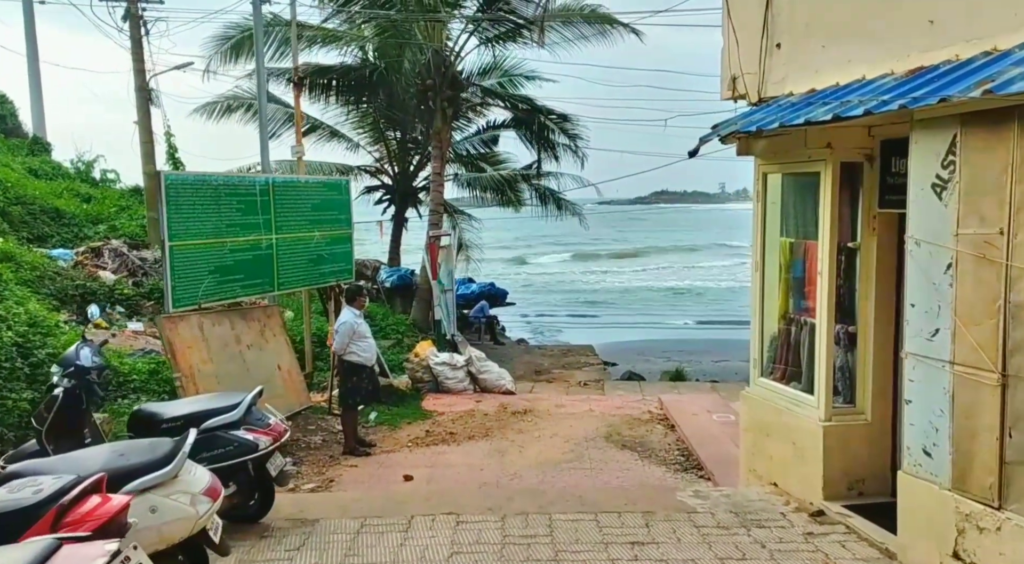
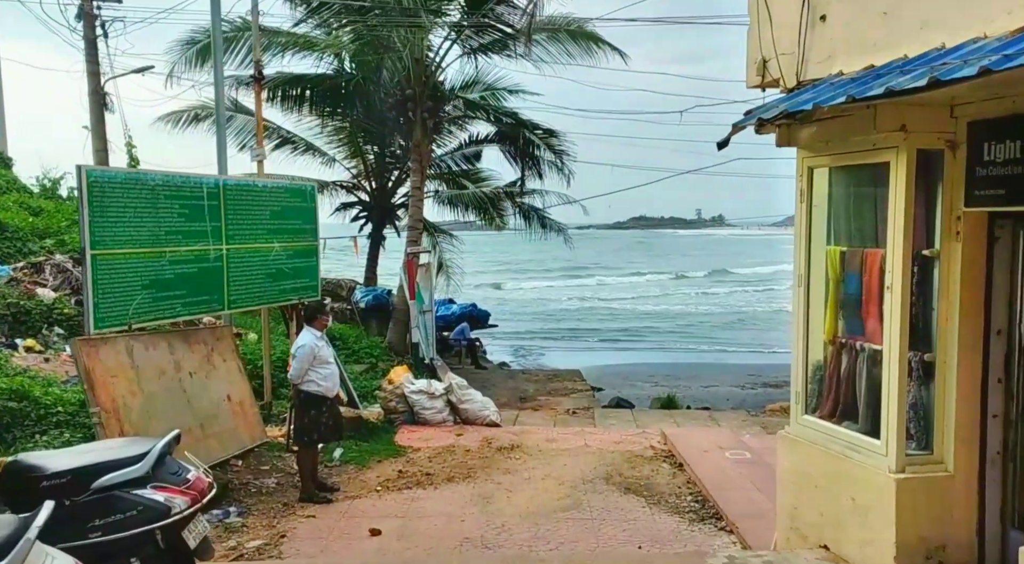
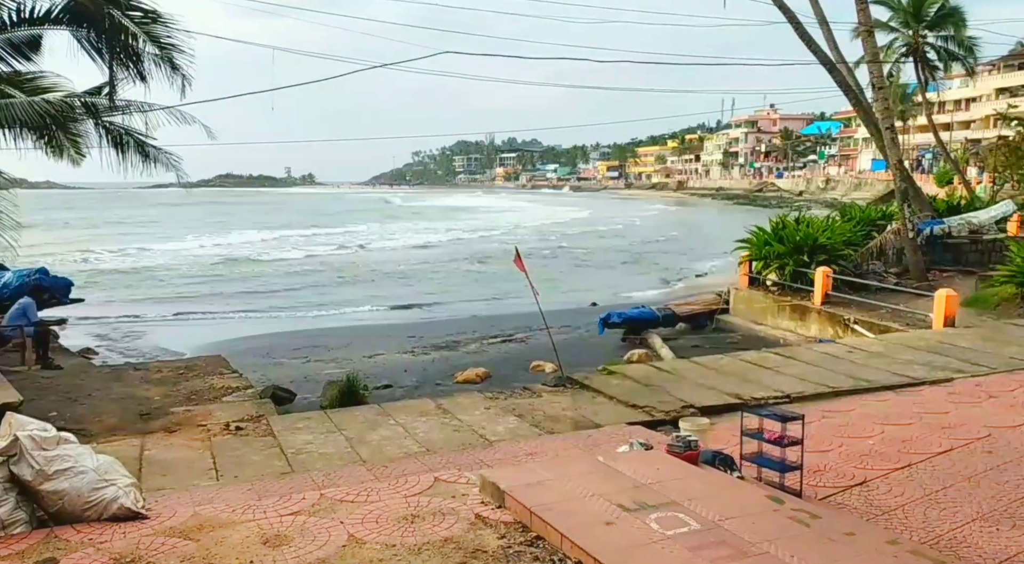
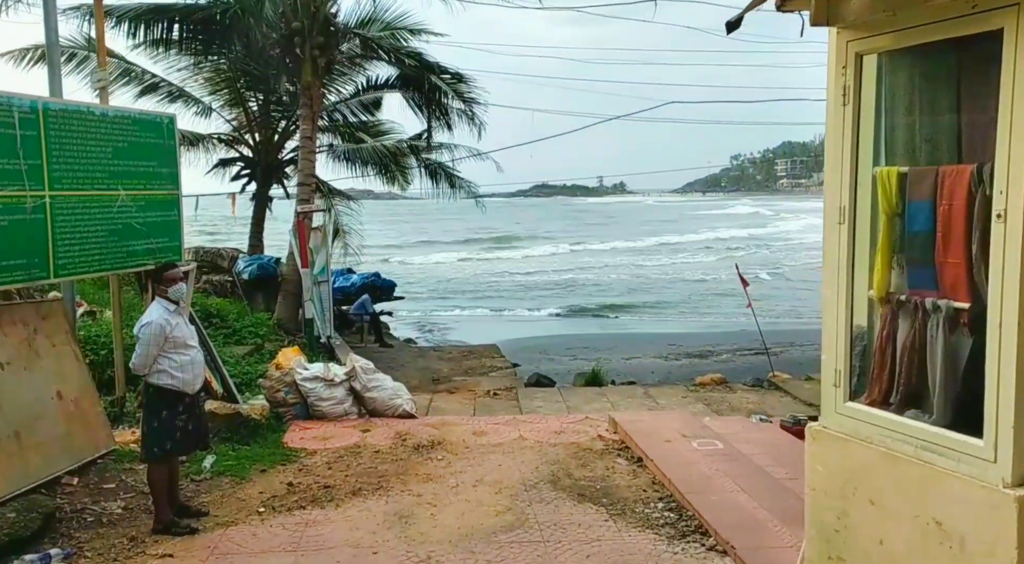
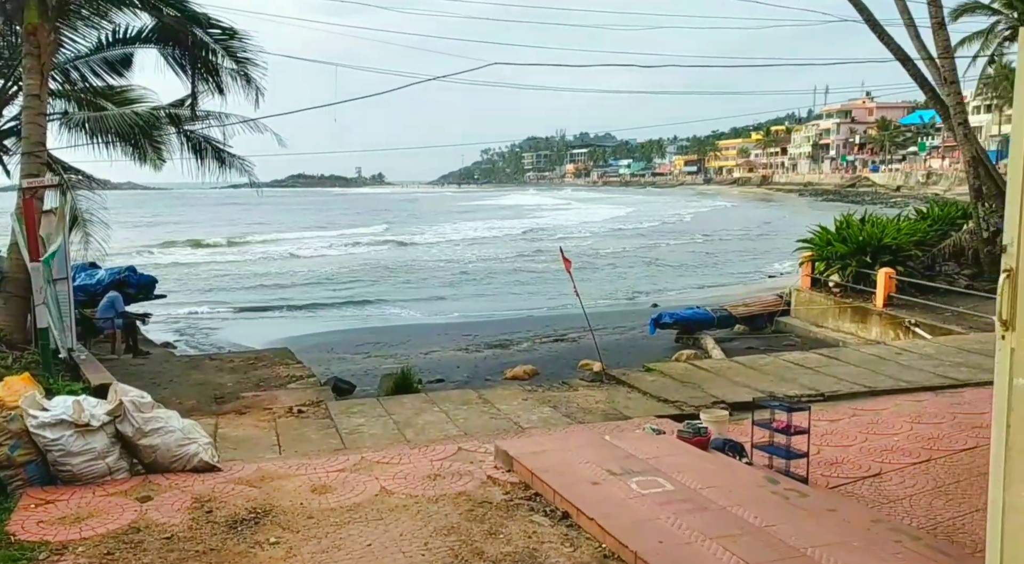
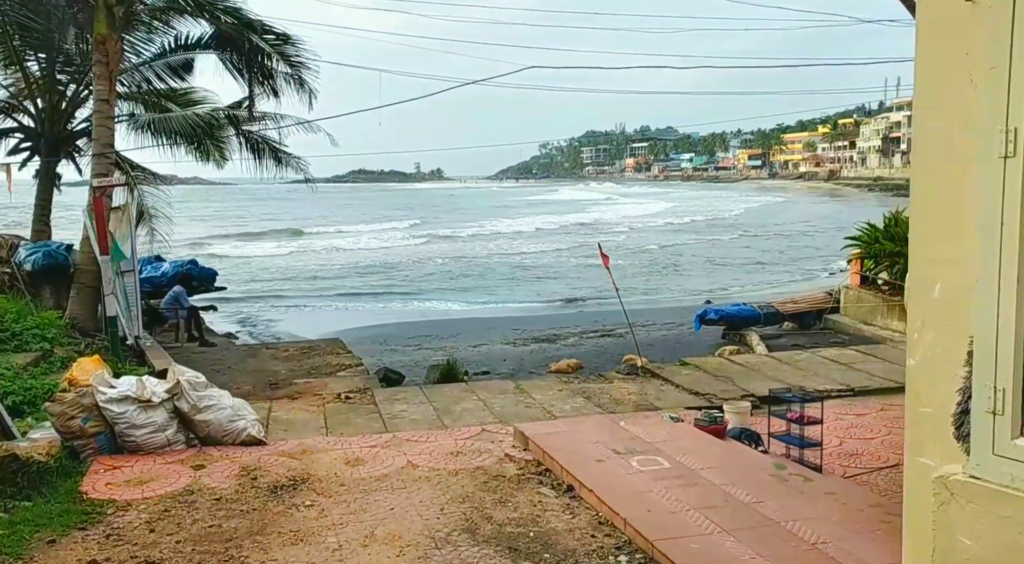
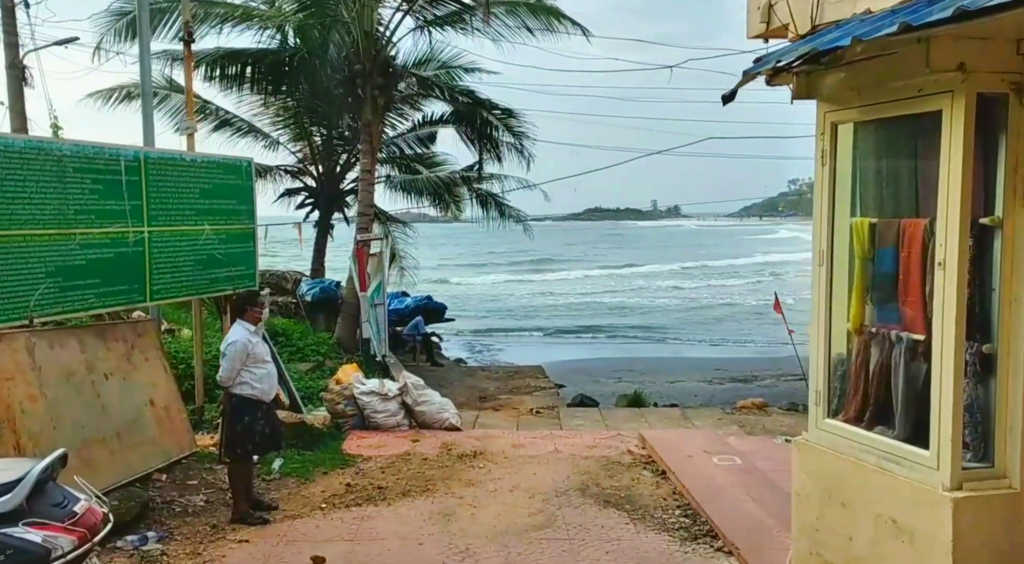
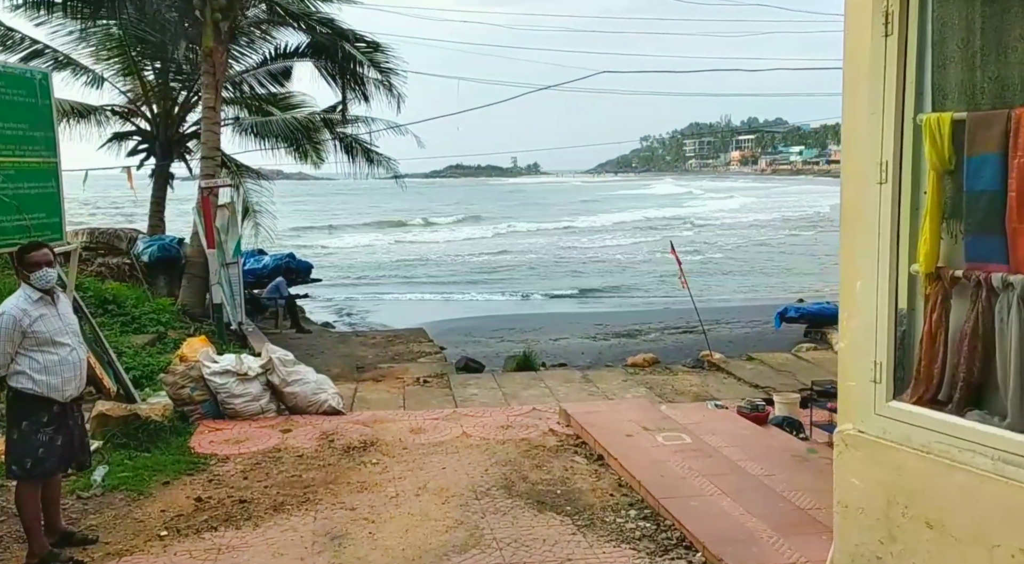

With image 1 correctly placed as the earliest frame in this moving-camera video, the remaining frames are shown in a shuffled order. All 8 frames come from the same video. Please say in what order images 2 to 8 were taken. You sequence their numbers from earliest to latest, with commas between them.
2, 7, 4, 8, 6, 5, 3
